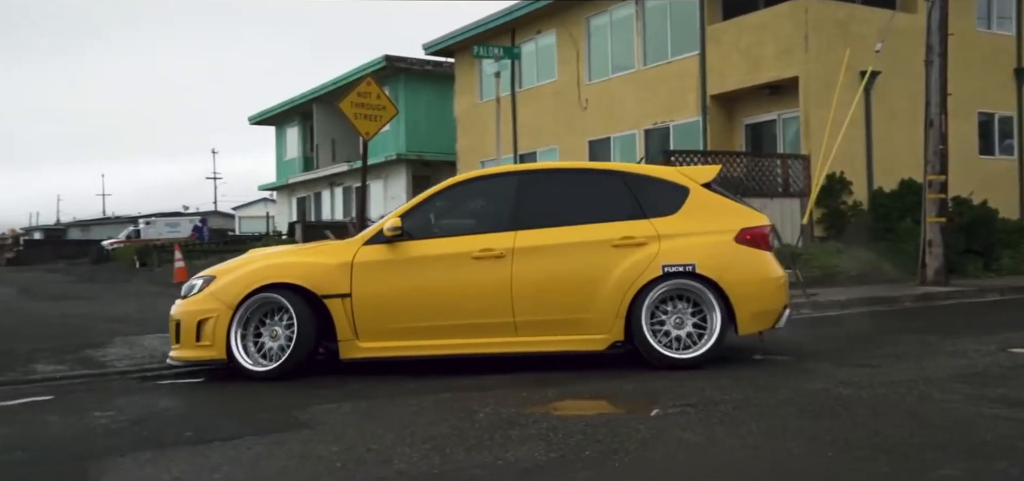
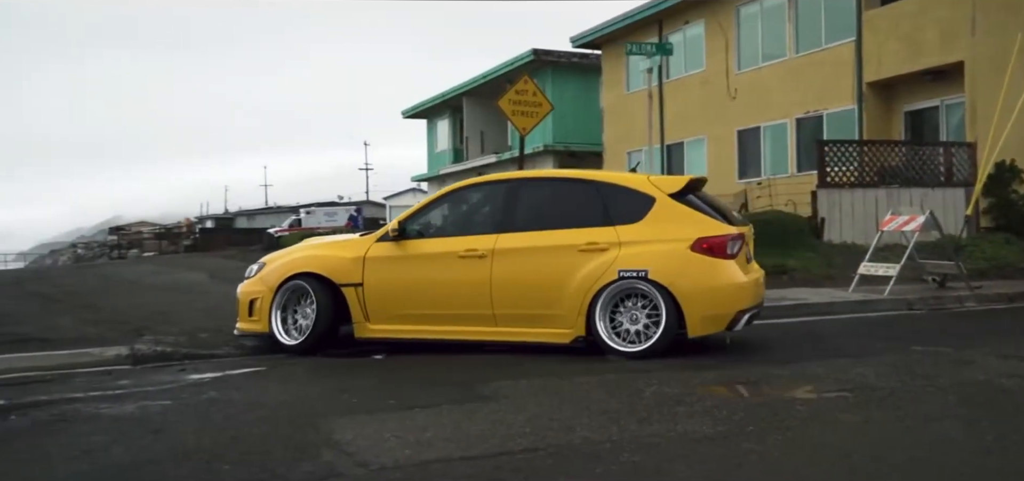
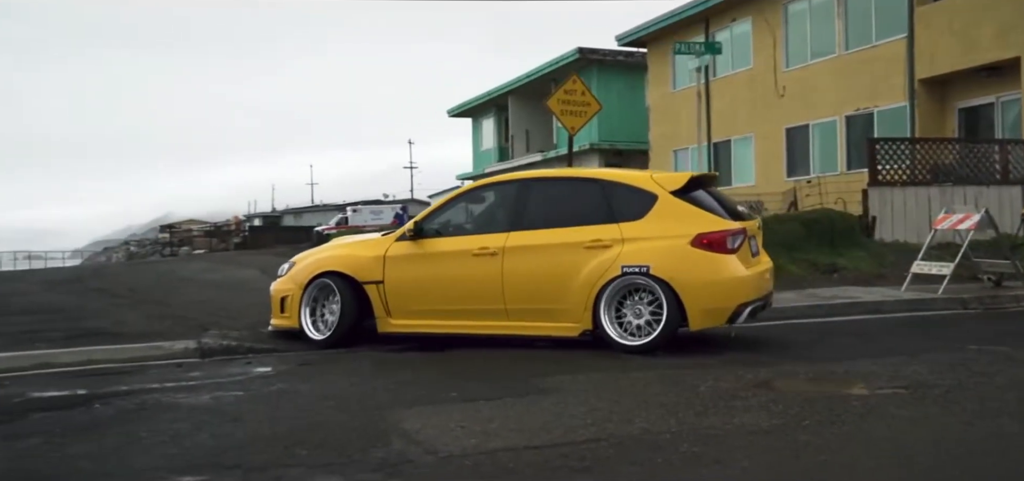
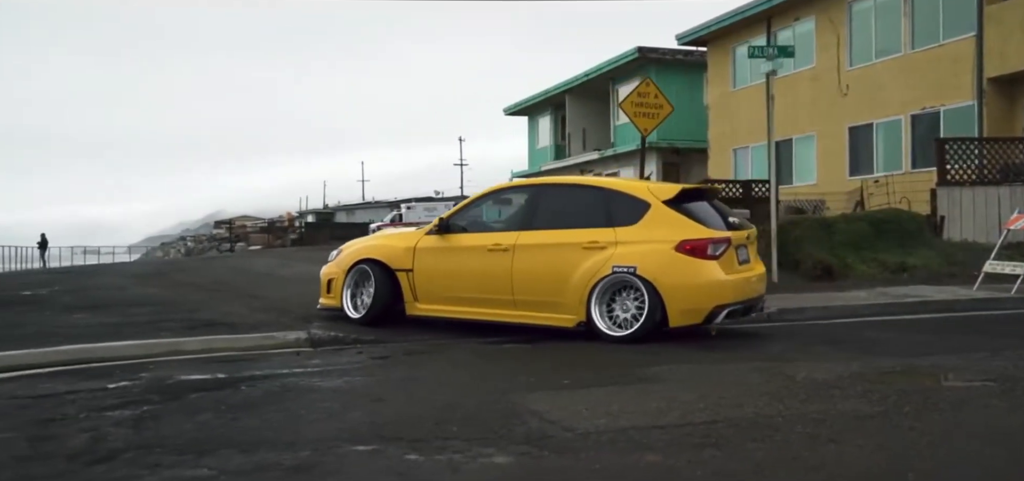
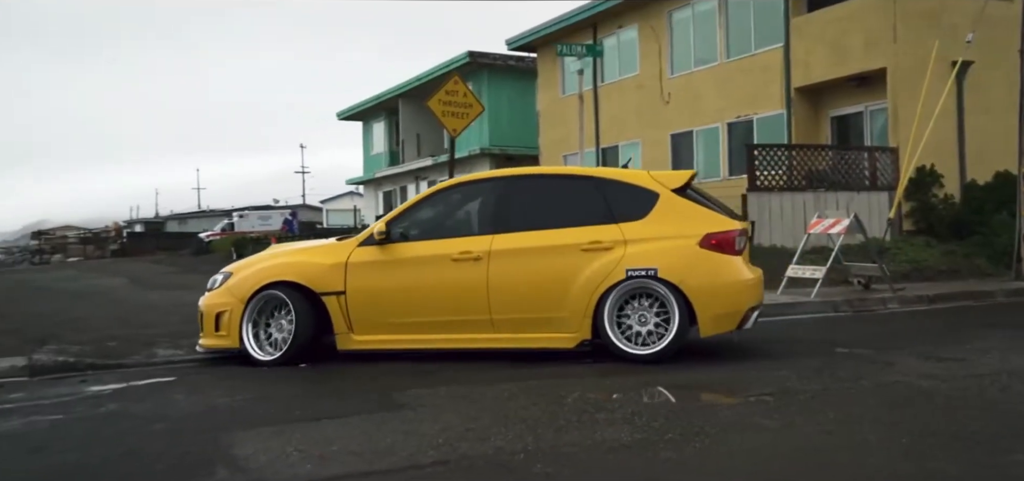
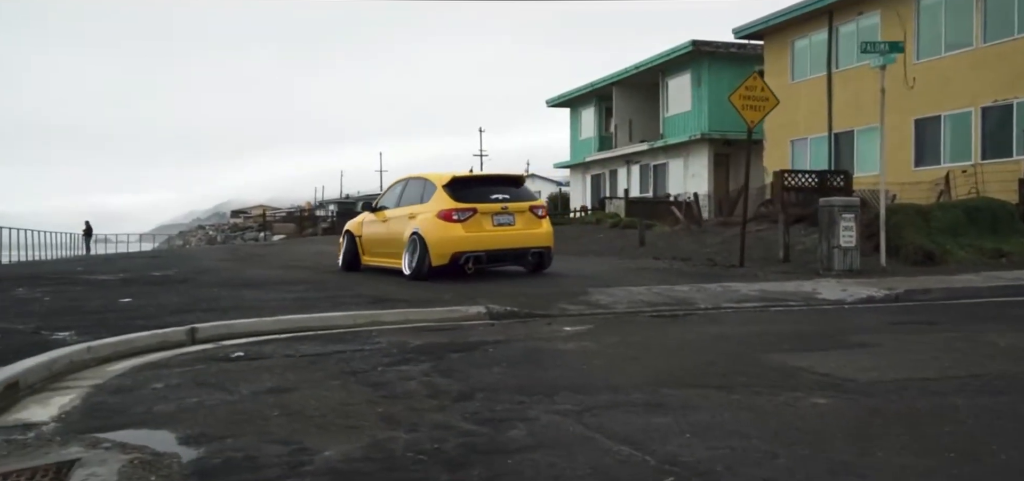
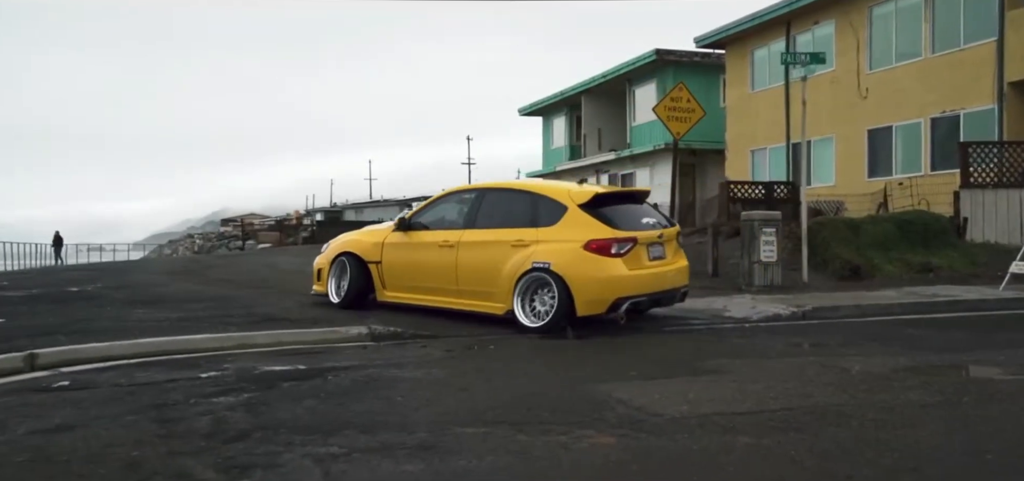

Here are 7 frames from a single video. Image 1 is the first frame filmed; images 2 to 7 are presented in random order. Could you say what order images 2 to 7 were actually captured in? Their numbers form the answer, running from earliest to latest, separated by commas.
5, 2, 3, 4, 7, 6
